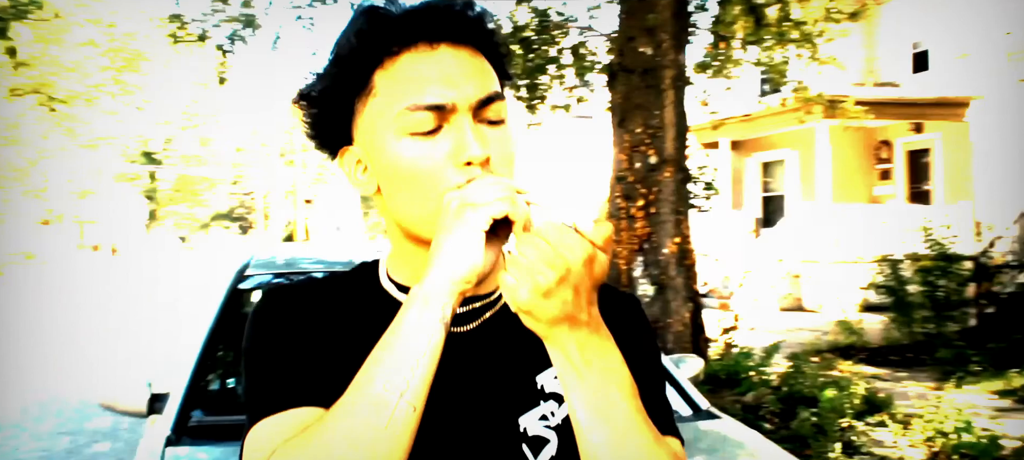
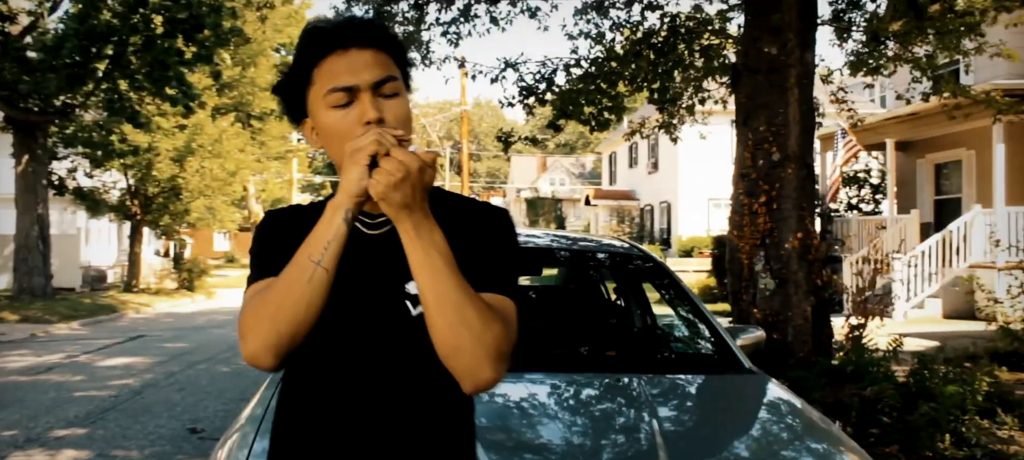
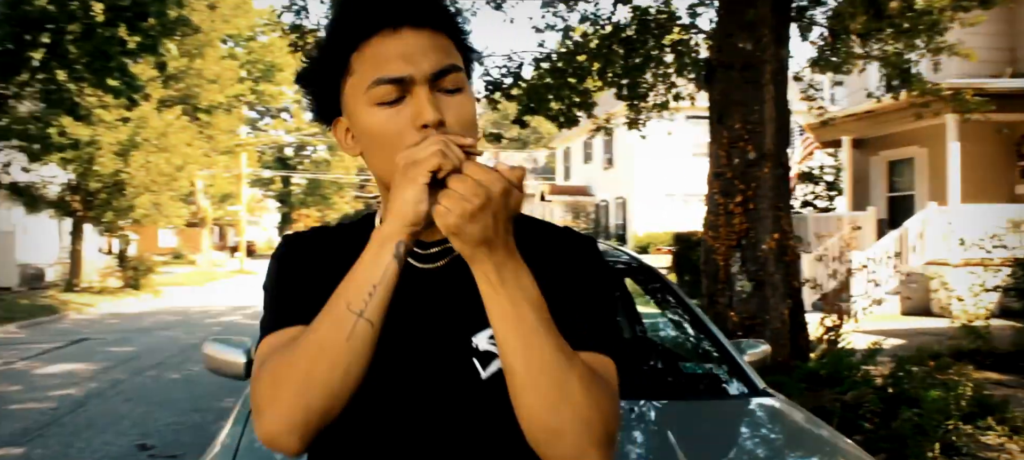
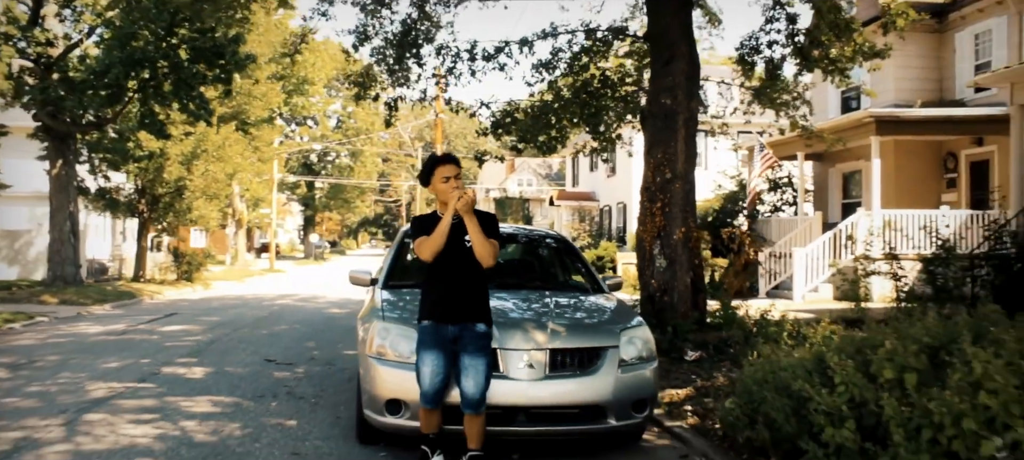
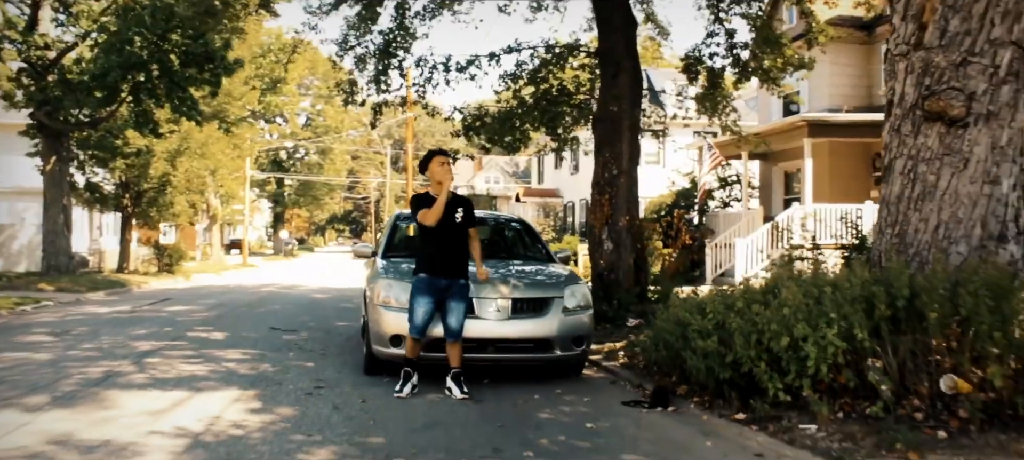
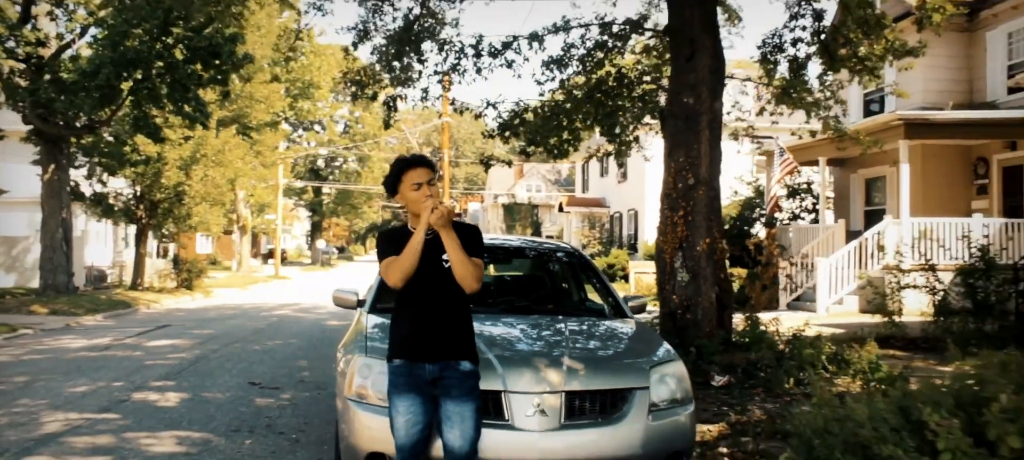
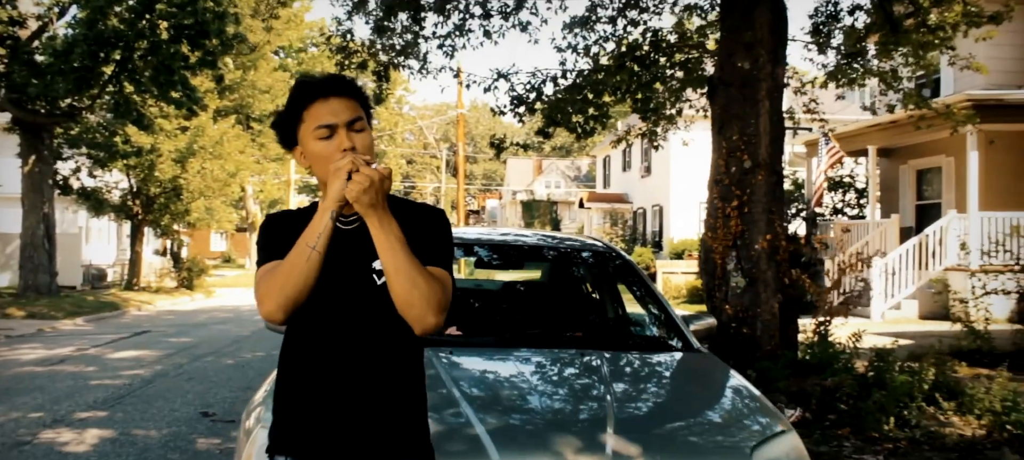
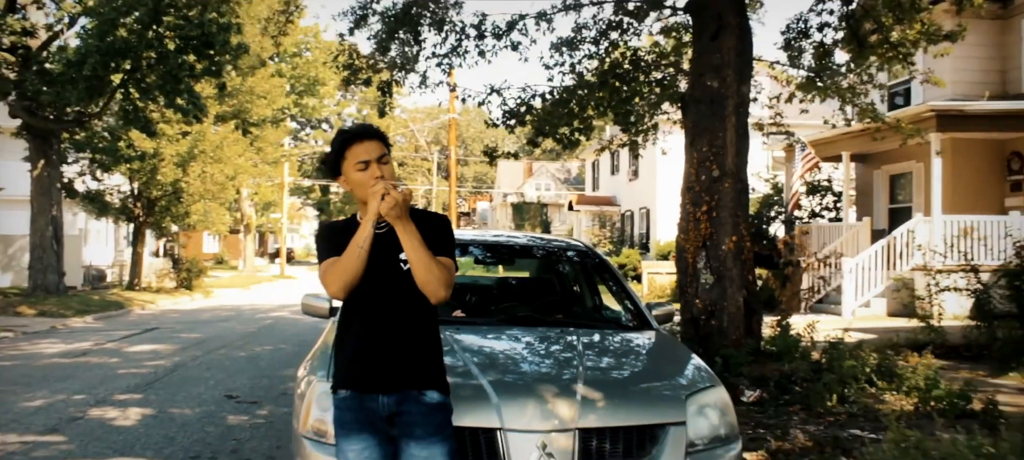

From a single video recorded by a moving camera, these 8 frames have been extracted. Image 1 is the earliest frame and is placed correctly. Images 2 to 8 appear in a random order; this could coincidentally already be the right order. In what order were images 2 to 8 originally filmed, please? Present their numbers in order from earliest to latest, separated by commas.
3, 2, 7, 8, 6, 4, 5
